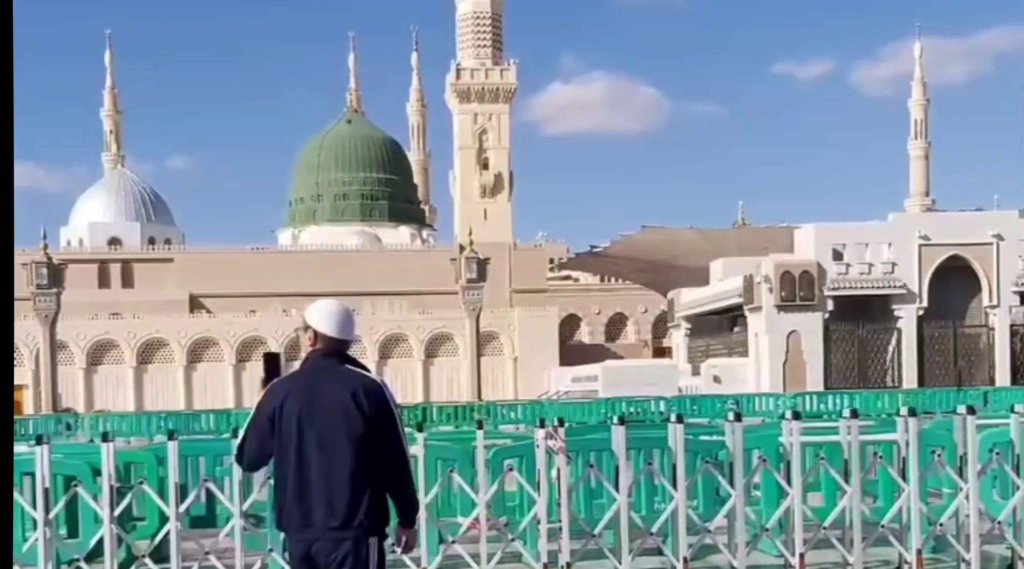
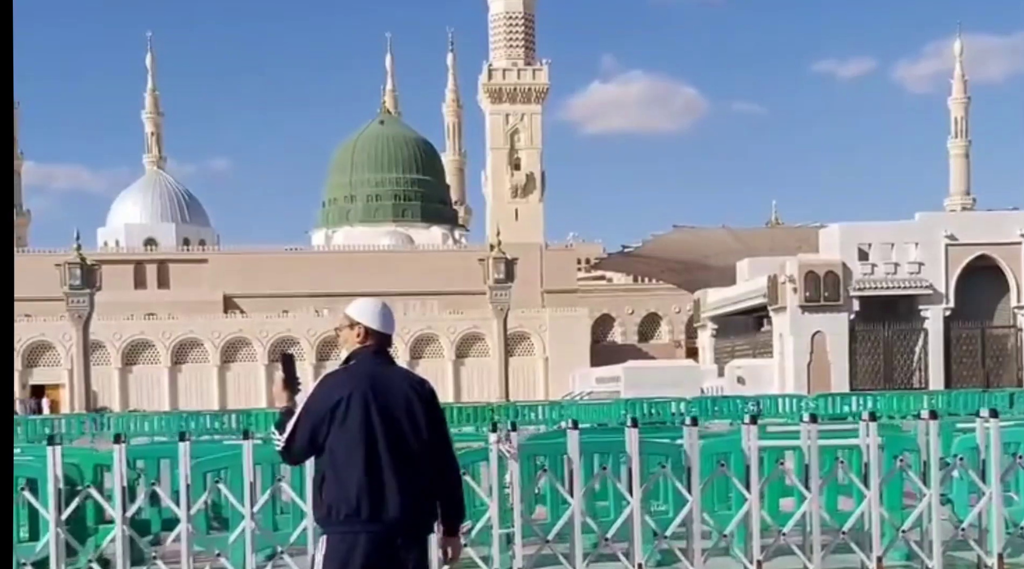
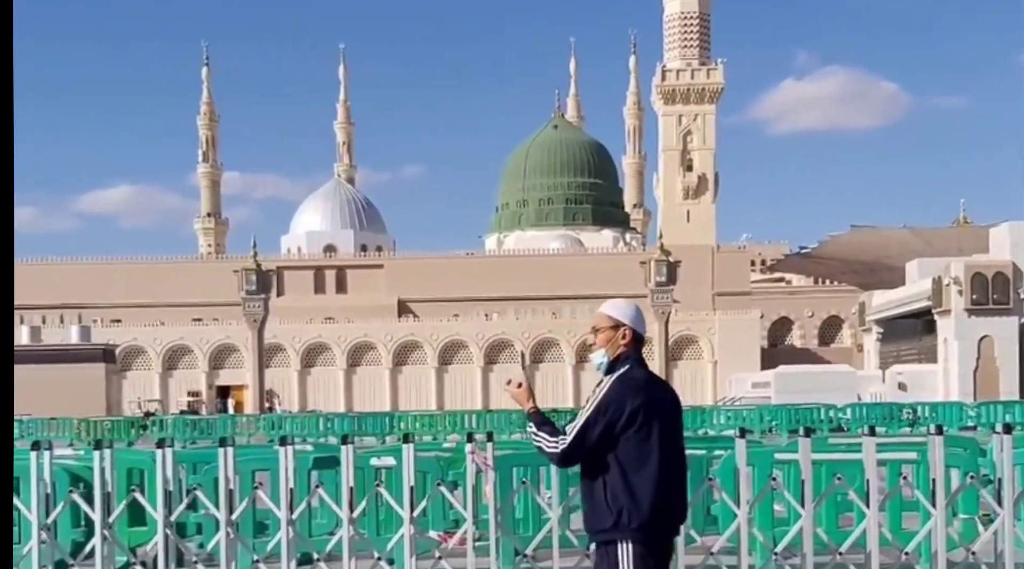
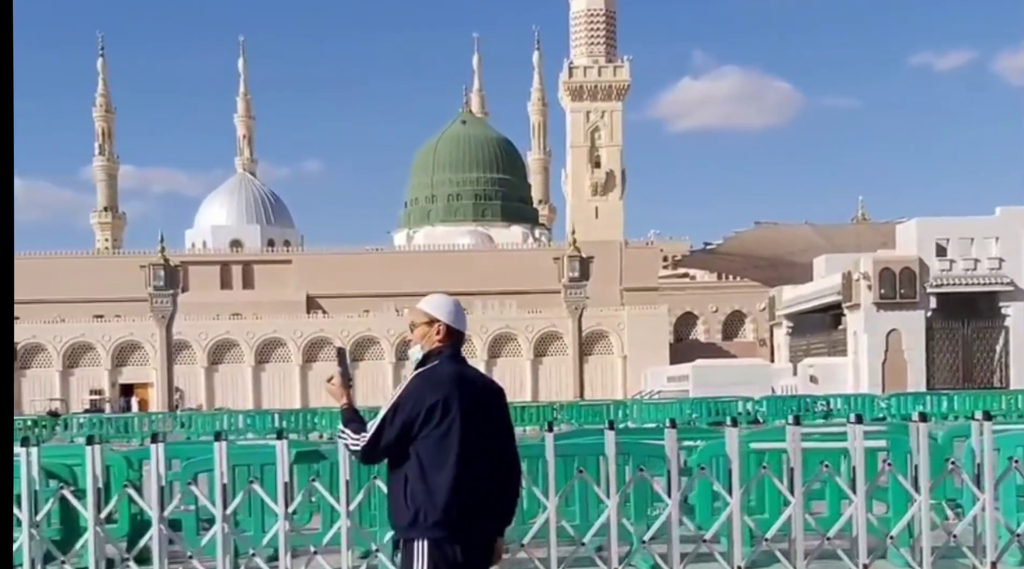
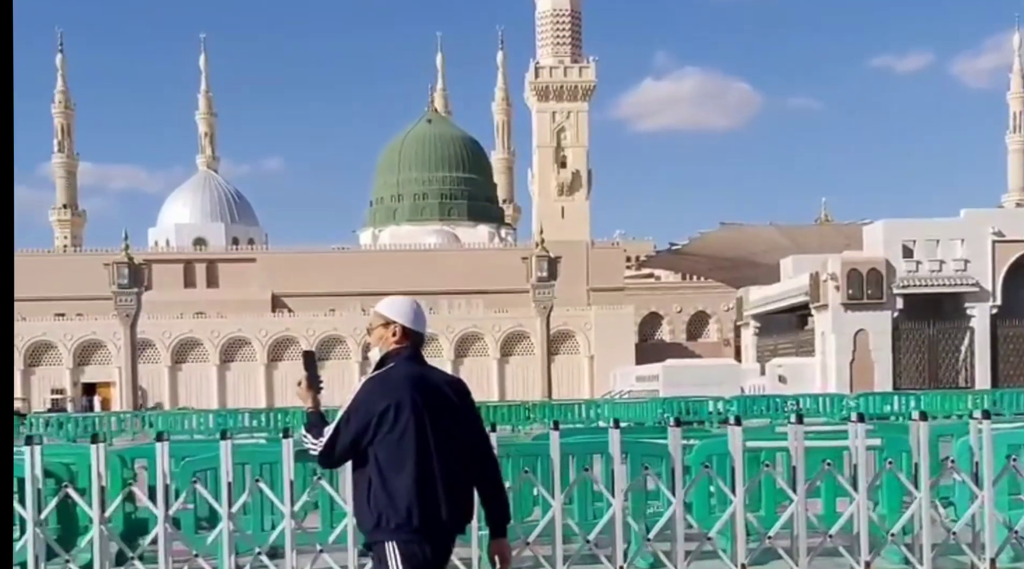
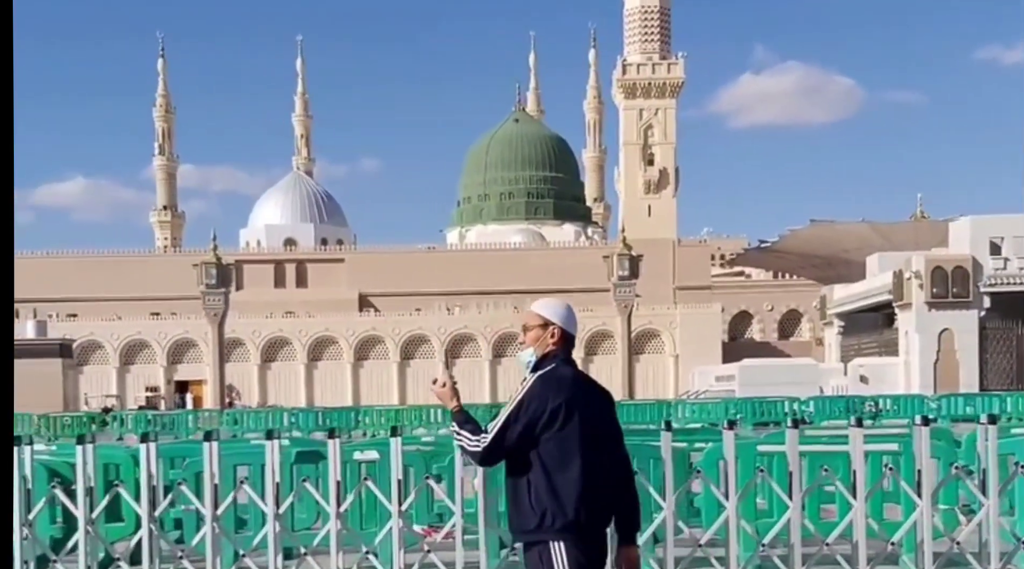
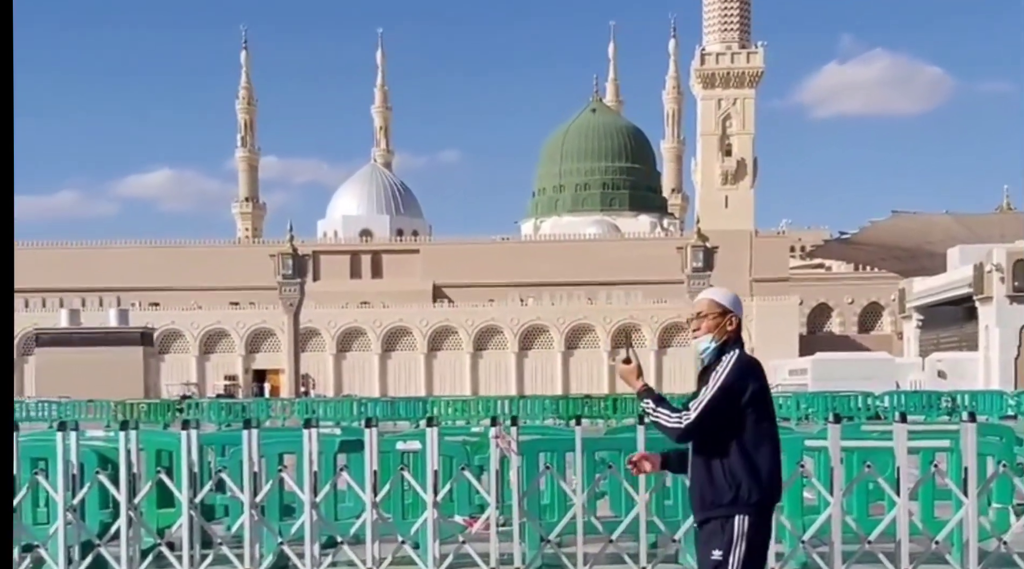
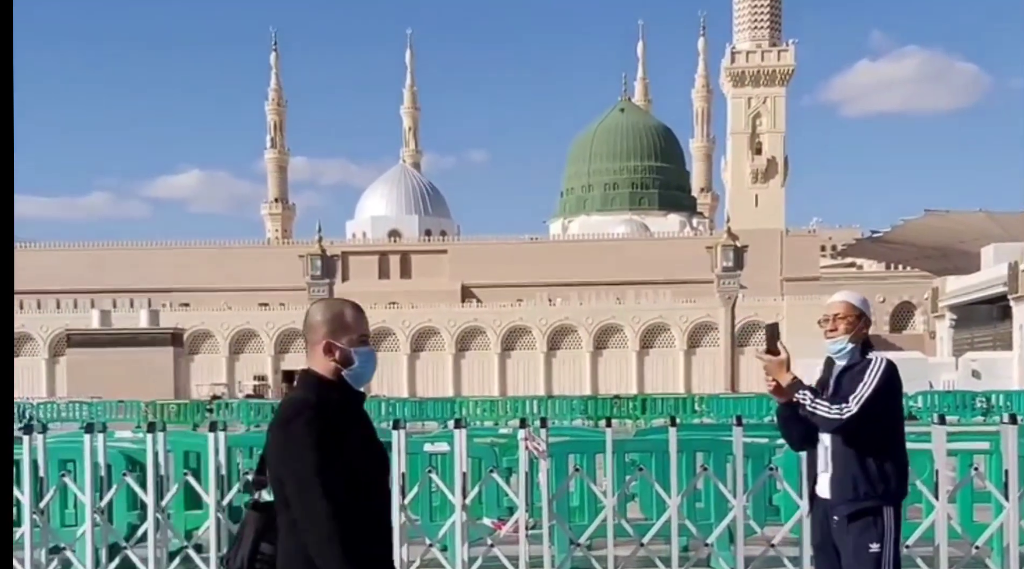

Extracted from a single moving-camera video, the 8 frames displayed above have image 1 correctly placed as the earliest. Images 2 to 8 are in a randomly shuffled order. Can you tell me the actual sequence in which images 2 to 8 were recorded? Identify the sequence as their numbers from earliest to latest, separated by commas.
2, 5, 4, 6, 3, 7, 8
